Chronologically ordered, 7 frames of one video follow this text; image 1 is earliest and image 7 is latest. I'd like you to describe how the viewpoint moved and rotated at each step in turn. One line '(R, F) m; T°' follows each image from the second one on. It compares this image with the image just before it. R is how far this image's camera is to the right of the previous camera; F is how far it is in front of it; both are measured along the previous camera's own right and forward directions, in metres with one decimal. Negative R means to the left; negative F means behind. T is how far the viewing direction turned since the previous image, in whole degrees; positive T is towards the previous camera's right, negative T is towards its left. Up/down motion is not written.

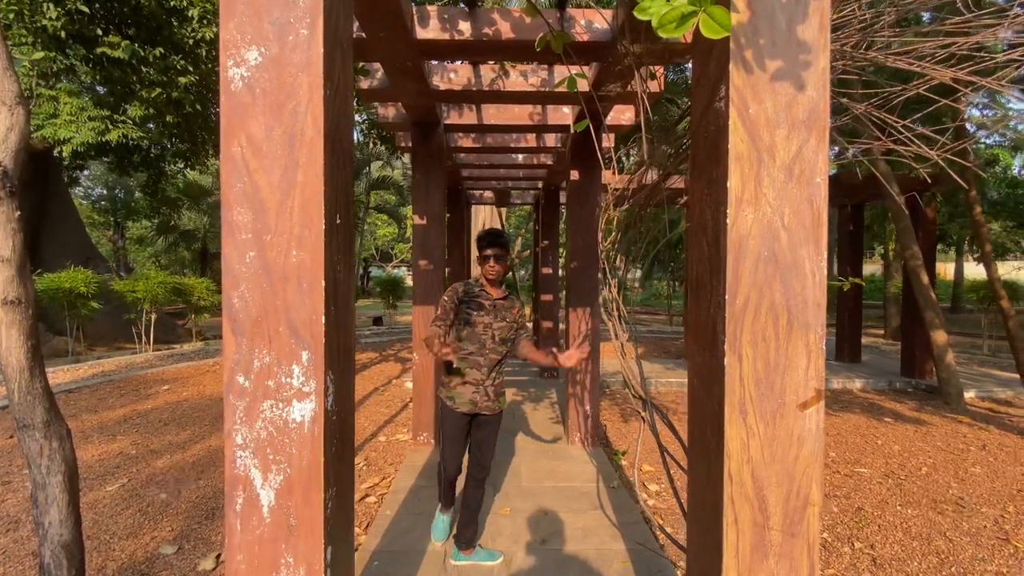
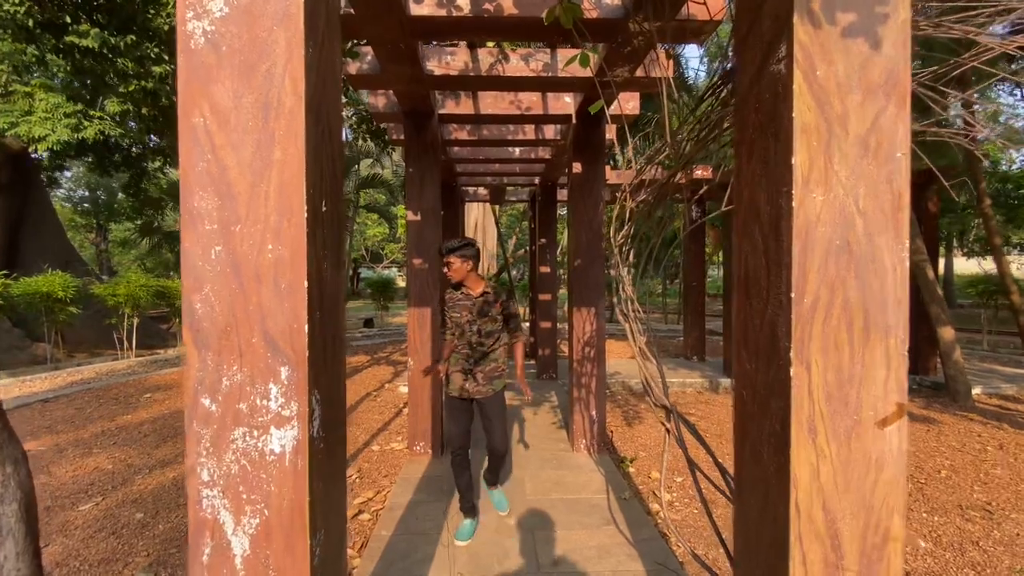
(-0.1, +0.3) m; +1°
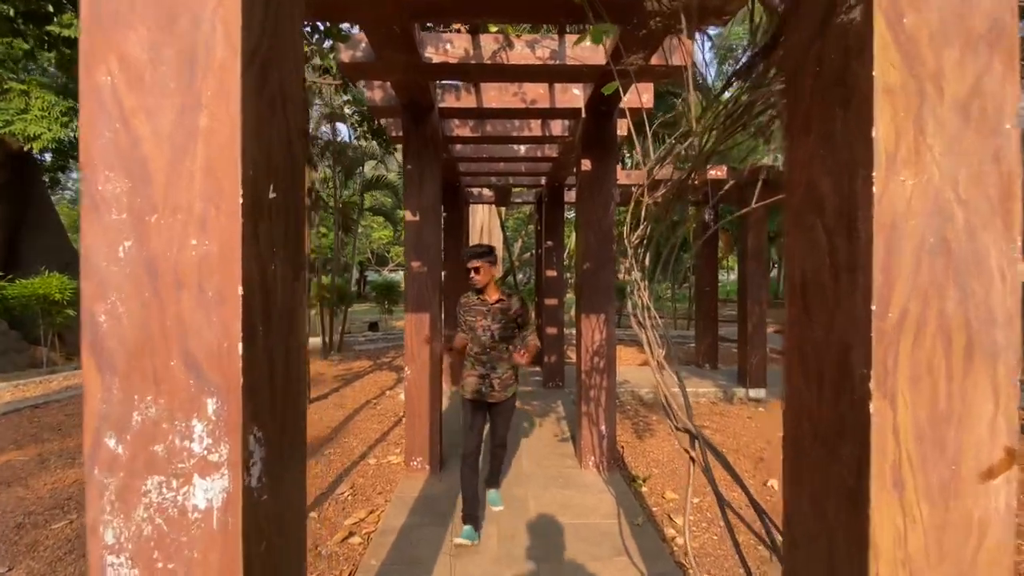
(0.0, +0.3) m; -1°
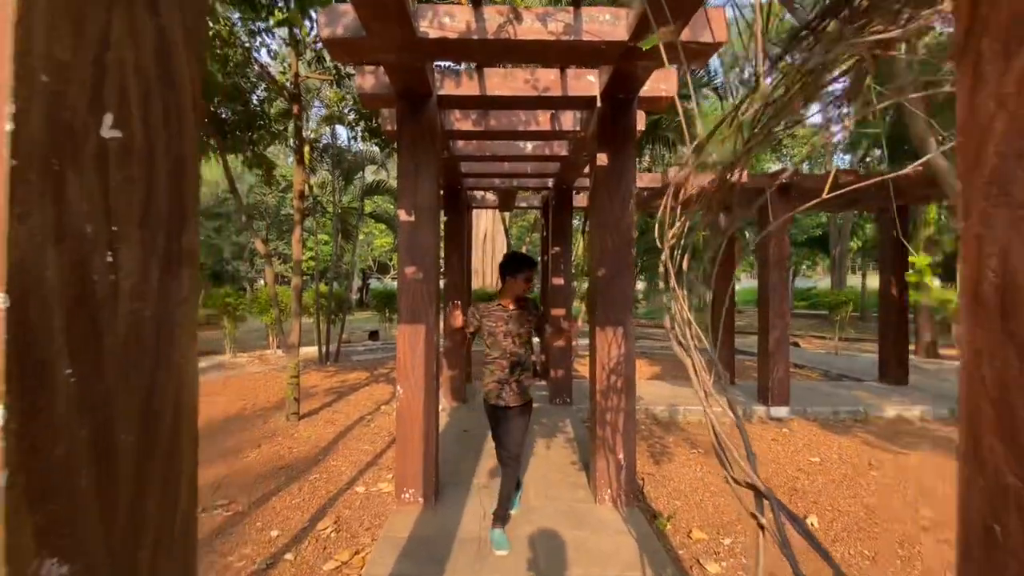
(0.0, +0.4) m; 0°
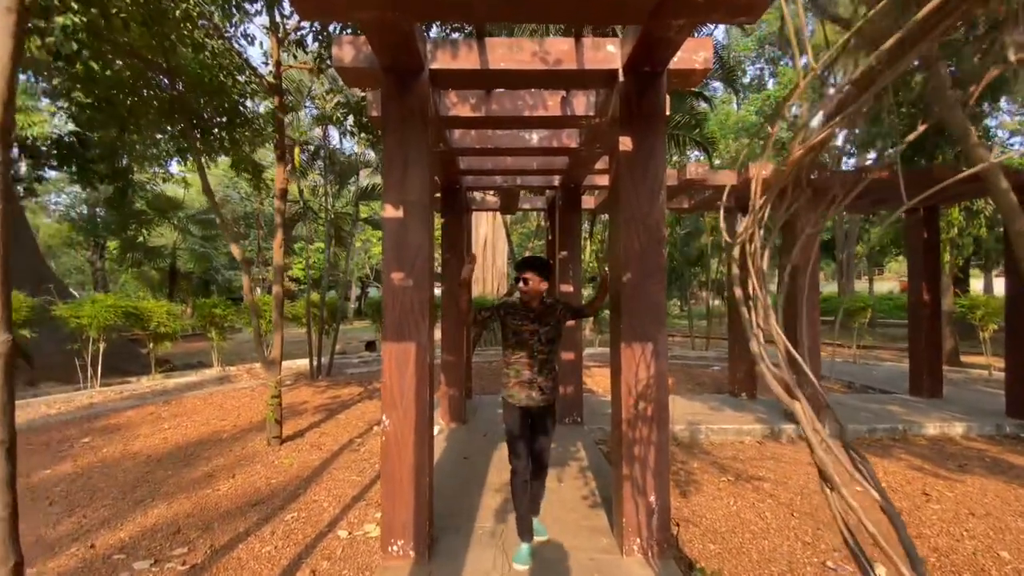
(0.0, +0.6) m; 0°
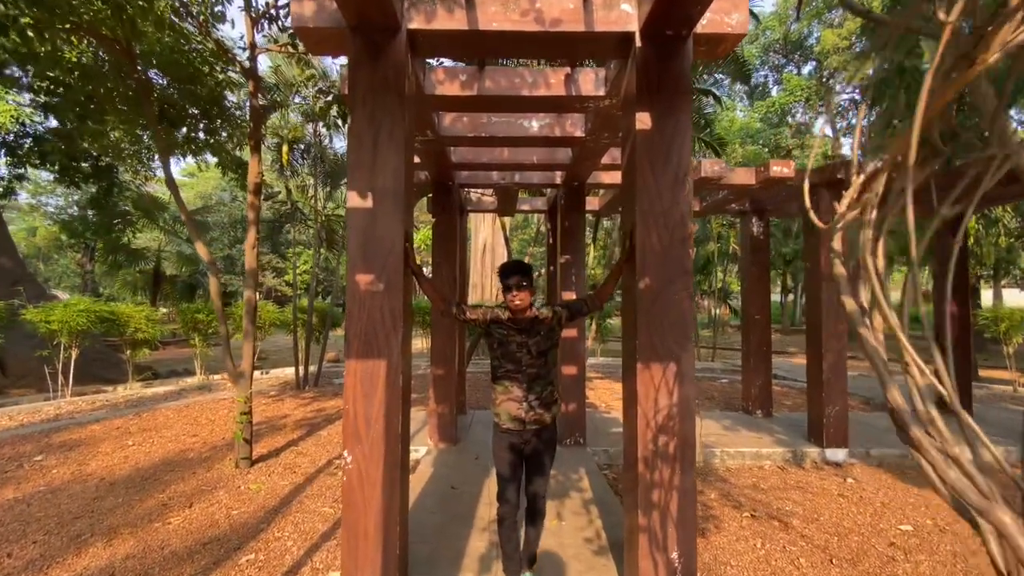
(0.0, +0.5) m; 0°
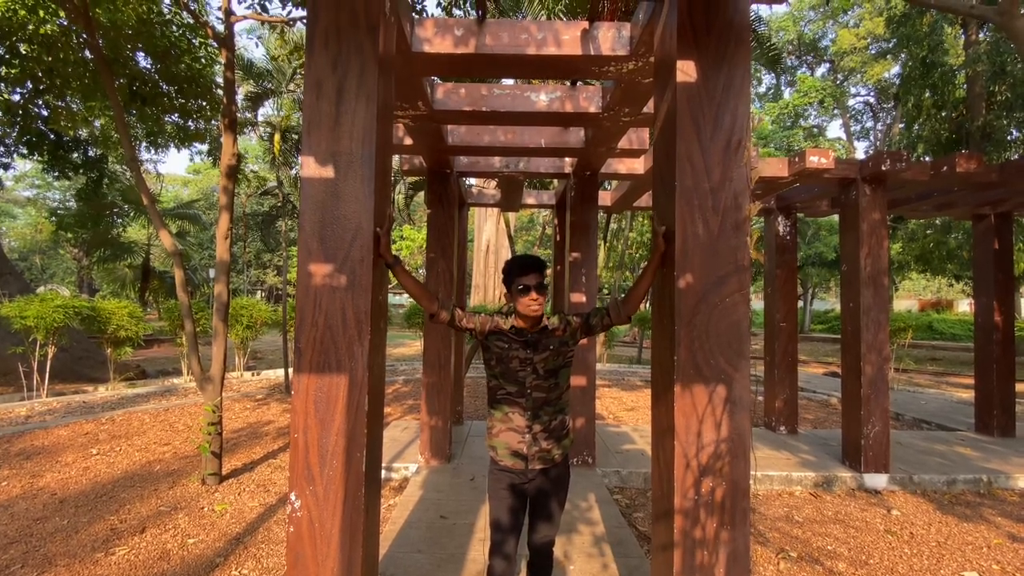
(0.0, +0.5) m; 0°
